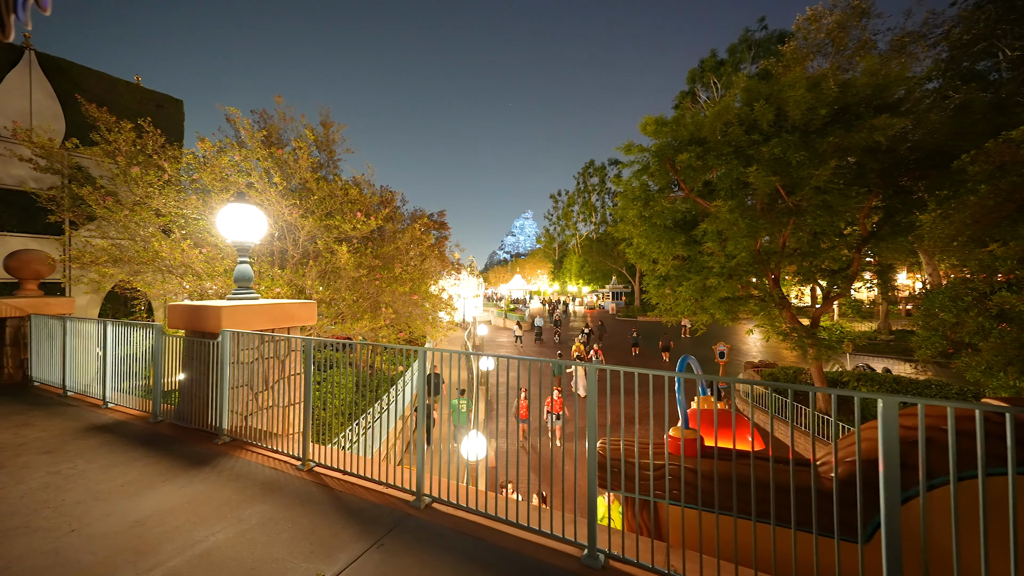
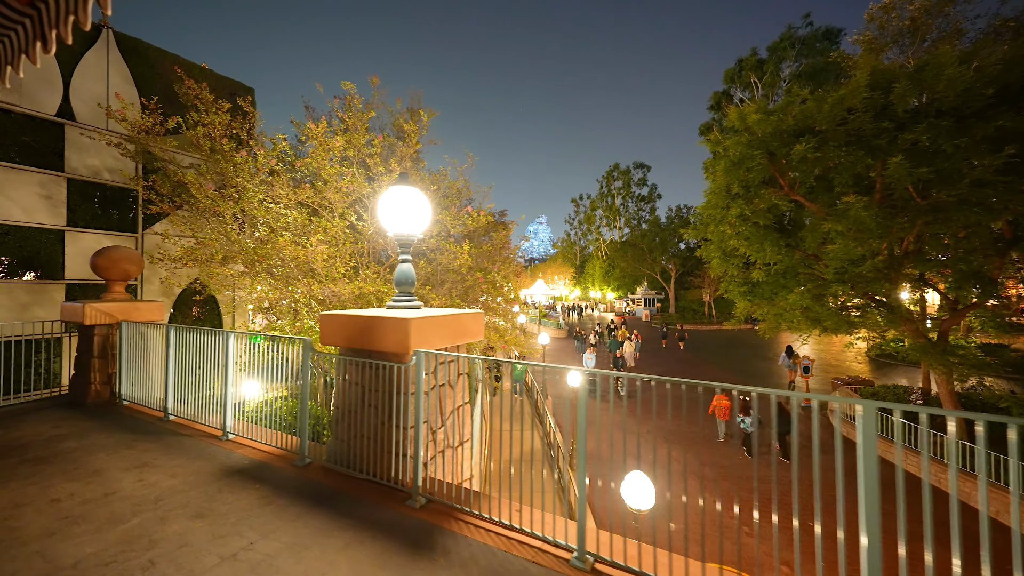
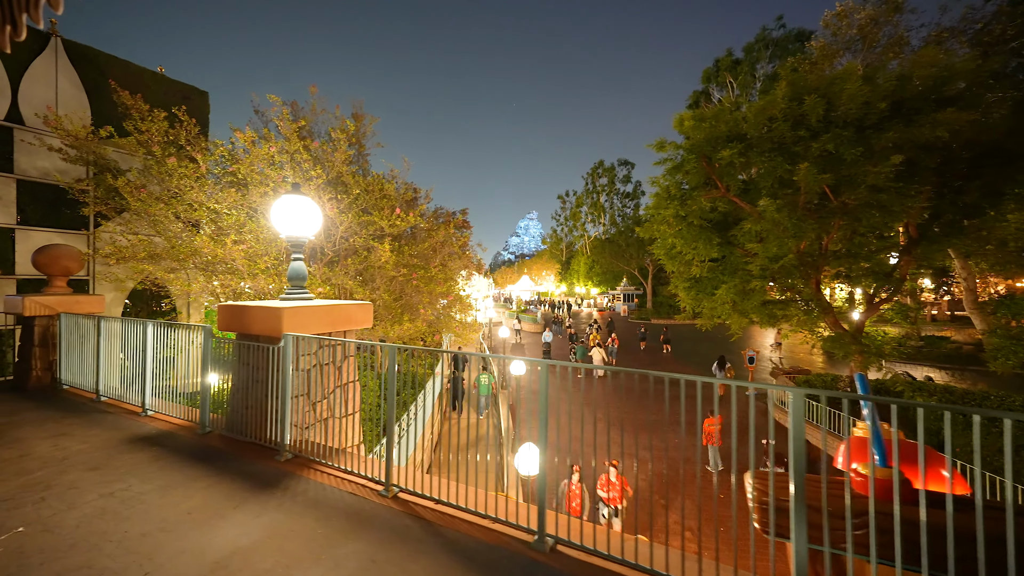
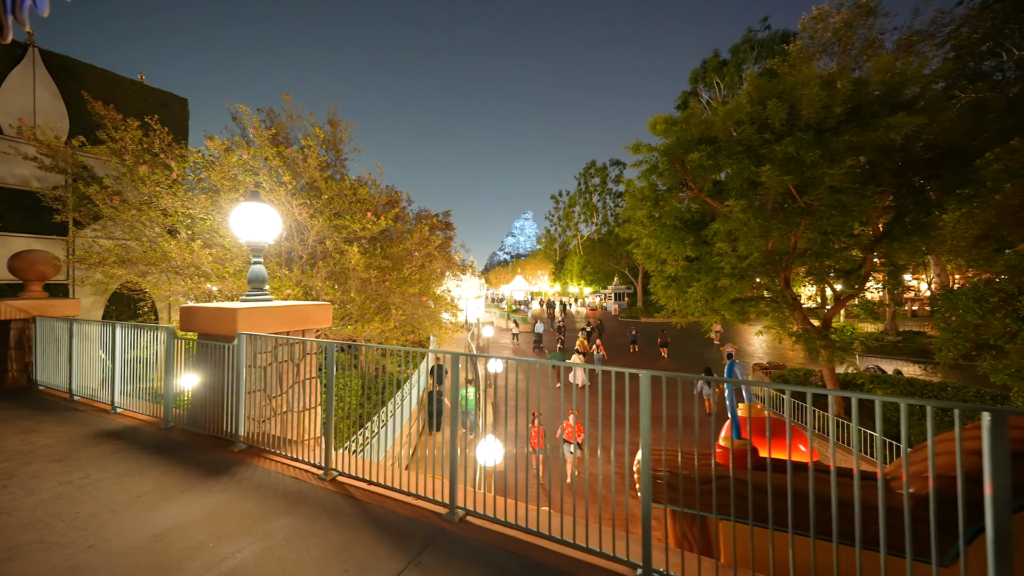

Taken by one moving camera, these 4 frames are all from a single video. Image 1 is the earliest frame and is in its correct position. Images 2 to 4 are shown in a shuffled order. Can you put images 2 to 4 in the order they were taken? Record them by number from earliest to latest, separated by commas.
4, 3, 2
